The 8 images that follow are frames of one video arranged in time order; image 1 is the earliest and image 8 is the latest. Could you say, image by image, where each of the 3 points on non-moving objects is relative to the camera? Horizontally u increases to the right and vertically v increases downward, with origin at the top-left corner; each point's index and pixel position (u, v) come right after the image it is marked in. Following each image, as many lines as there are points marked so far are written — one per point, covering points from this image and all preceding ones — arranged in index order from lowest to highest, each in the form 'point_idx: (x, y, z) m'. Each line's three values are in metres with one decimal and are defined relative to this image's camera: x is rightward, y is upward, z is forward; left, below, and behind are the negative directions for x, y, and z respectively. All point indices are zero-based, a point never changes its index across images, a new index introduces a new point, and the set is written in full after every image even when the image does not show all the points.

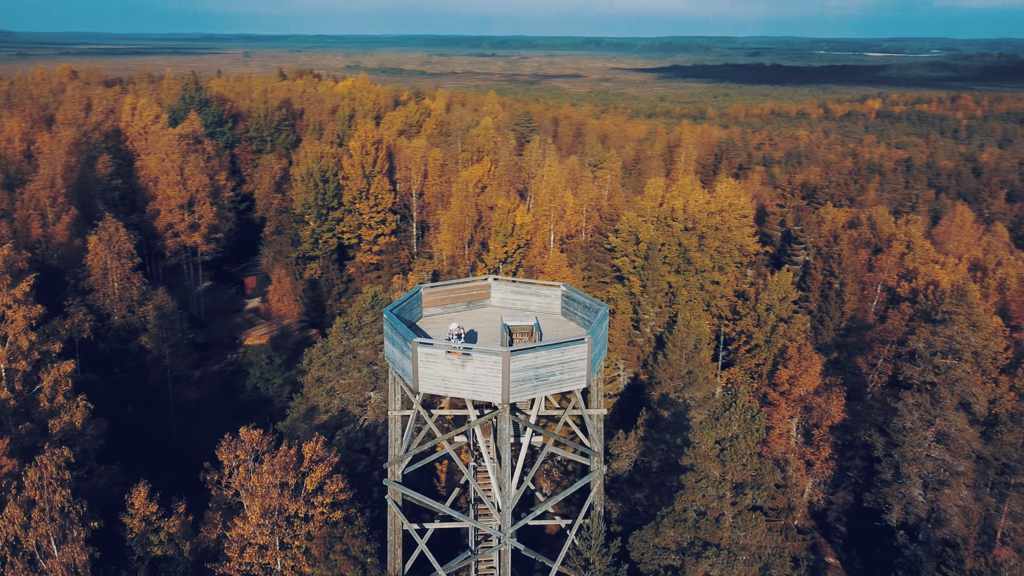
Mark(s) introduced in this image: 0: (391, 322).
0: (-2.1, -0.6, +13.5) m
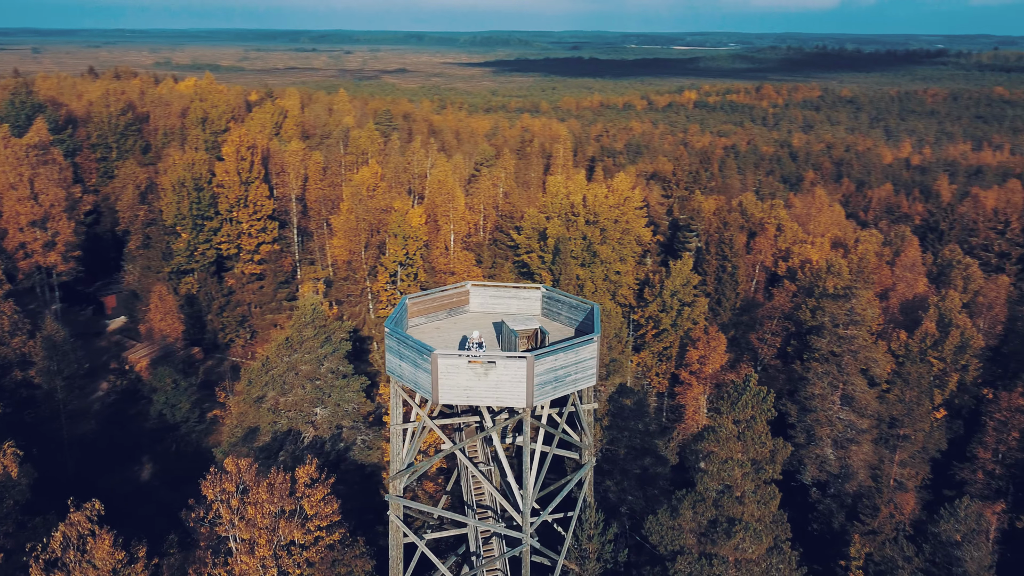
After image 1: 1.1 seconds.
0: (-1.9, -0.8, +13.3) m
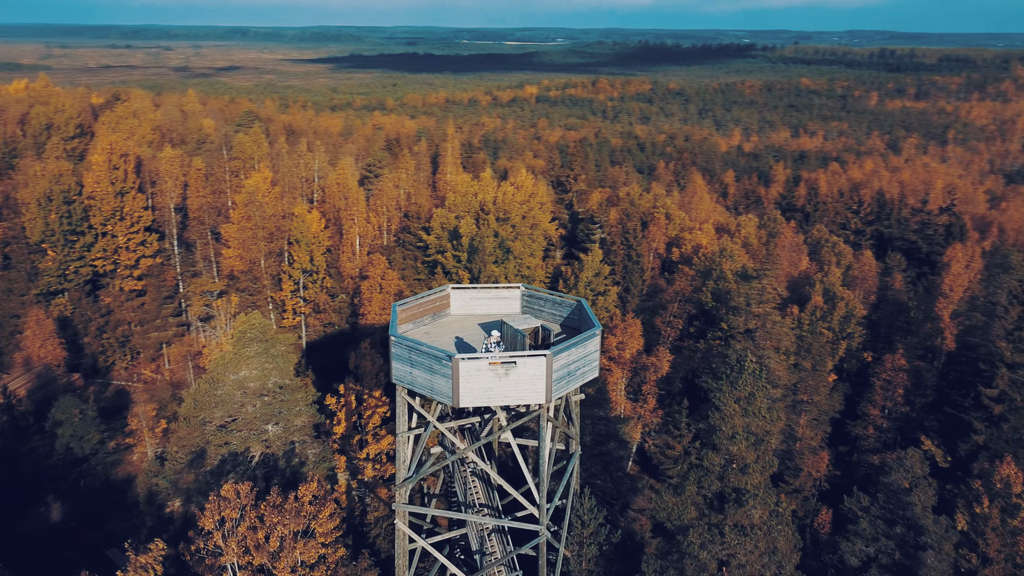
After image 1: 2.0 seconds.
0: (-1.8, -0.9, +13.3) m
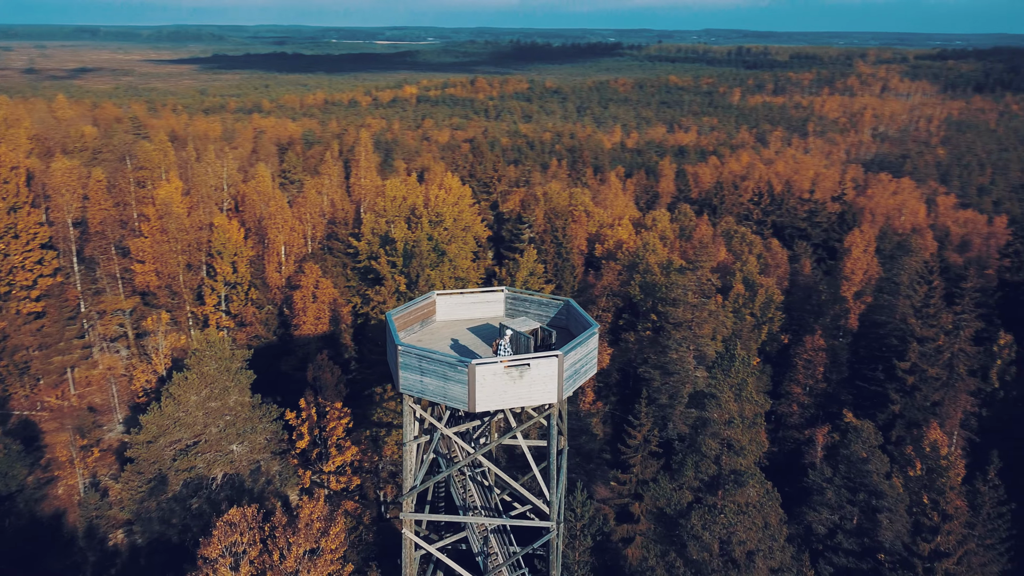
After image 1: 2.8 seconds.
0: (-1.6, -1.1, +13.3) m
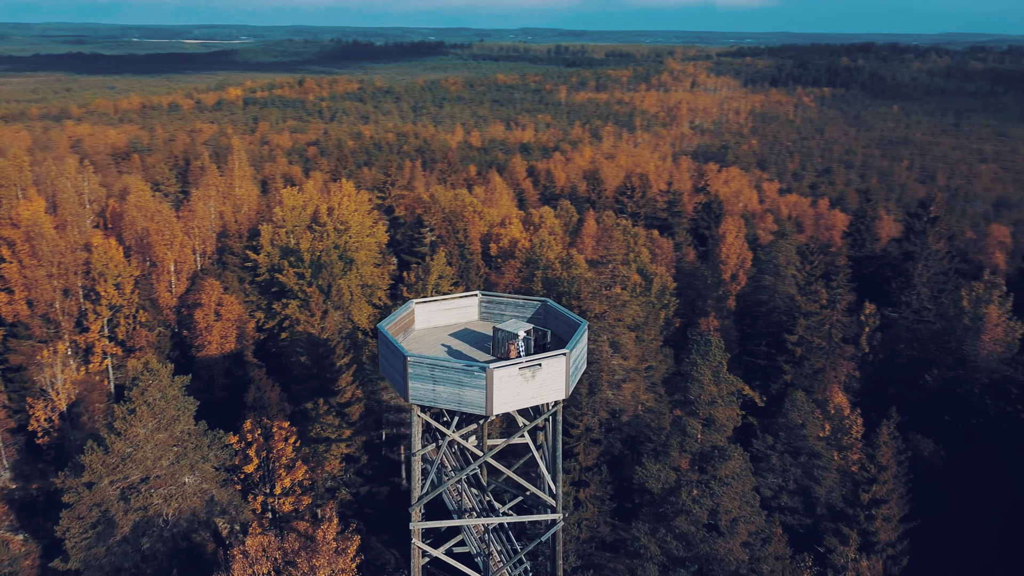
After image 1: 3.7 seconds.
0: (-1.5, -1.2, +13.4) m
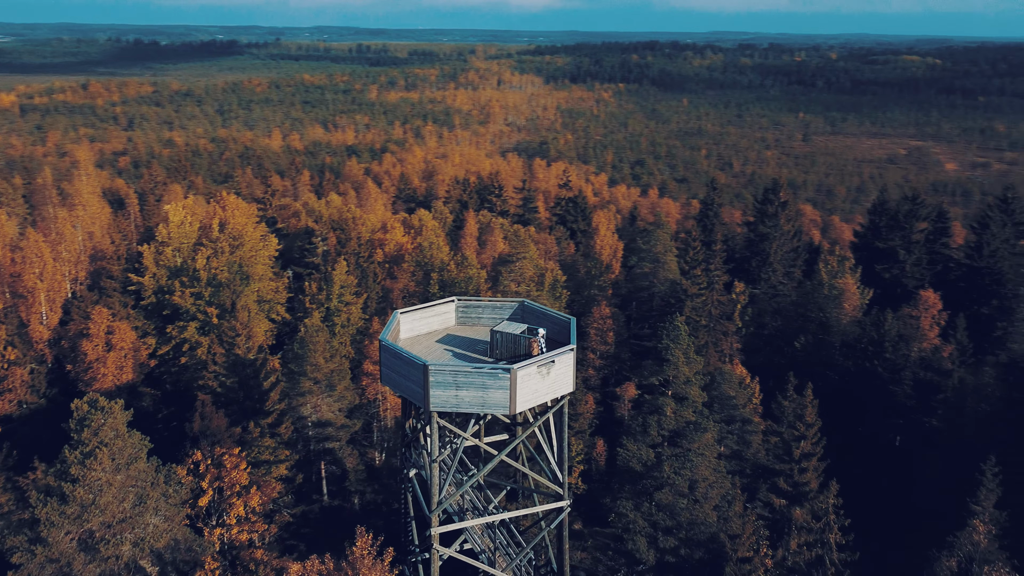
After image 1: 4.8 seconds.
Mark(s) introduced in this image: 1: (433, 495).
0: (-1.1, -1.4, +13.7) m
1: (-1.4, -3.8, +14.7) m
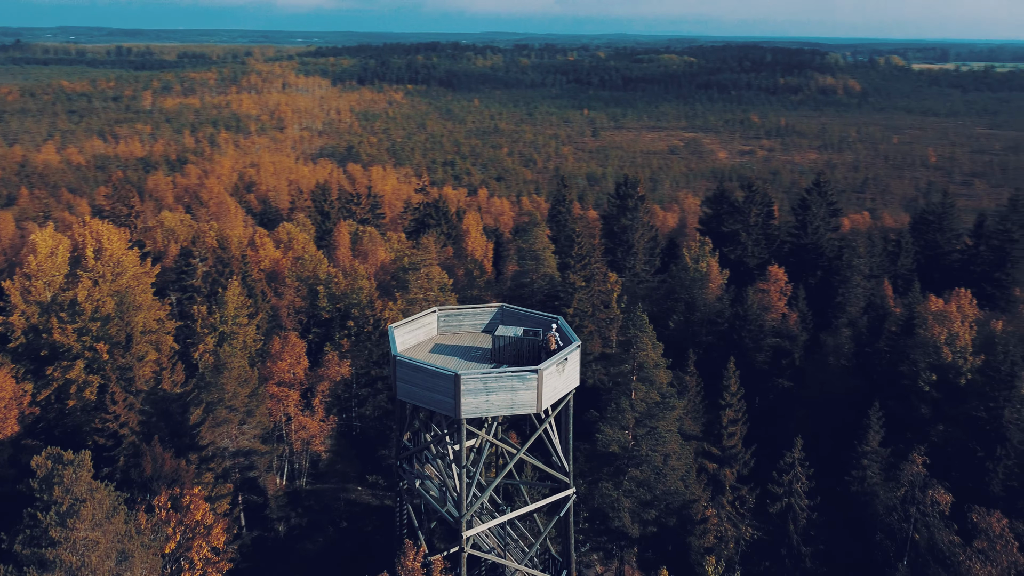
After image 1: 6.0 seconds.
0: (-0.6, -1.5, +14.2) m
1: (-1.0, -4.0, +15.1) m
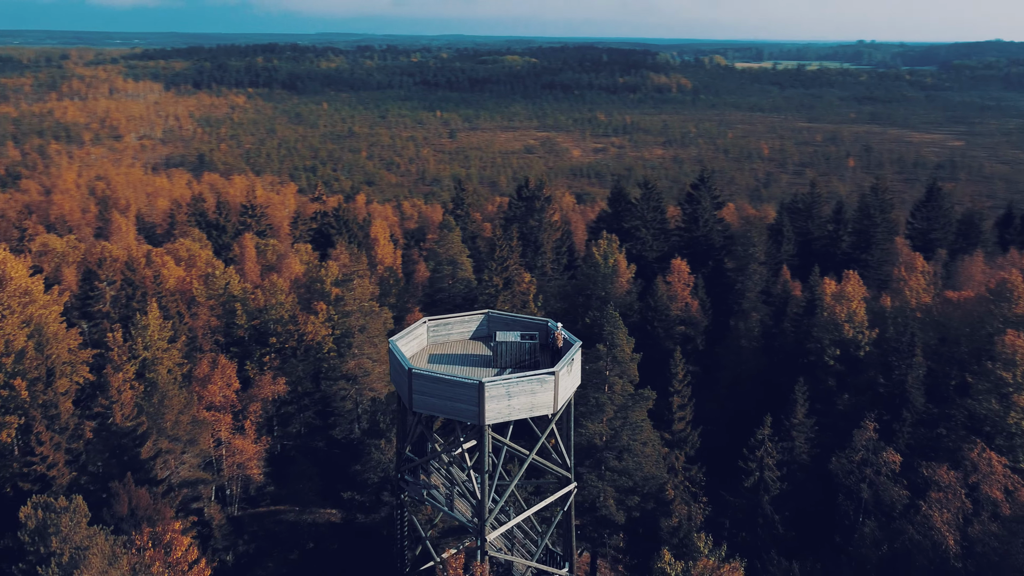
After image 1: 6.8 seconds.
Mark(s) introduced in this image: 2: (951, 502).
0: (-0.2, -1.7, +14.6) m
1: (-0.6, -4.2, +15.4) m
2: (+10.1, -5.0, +18.8) m
